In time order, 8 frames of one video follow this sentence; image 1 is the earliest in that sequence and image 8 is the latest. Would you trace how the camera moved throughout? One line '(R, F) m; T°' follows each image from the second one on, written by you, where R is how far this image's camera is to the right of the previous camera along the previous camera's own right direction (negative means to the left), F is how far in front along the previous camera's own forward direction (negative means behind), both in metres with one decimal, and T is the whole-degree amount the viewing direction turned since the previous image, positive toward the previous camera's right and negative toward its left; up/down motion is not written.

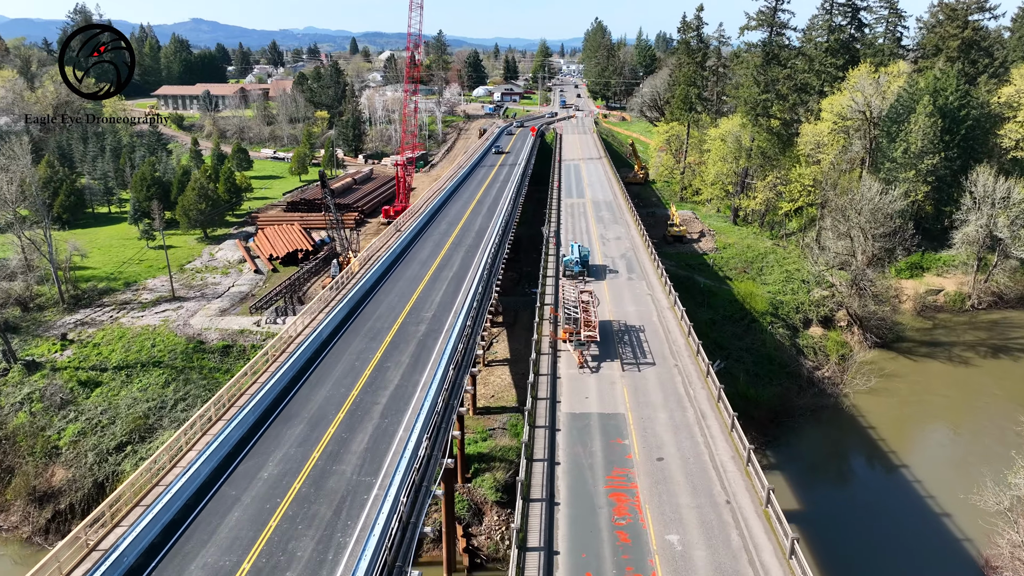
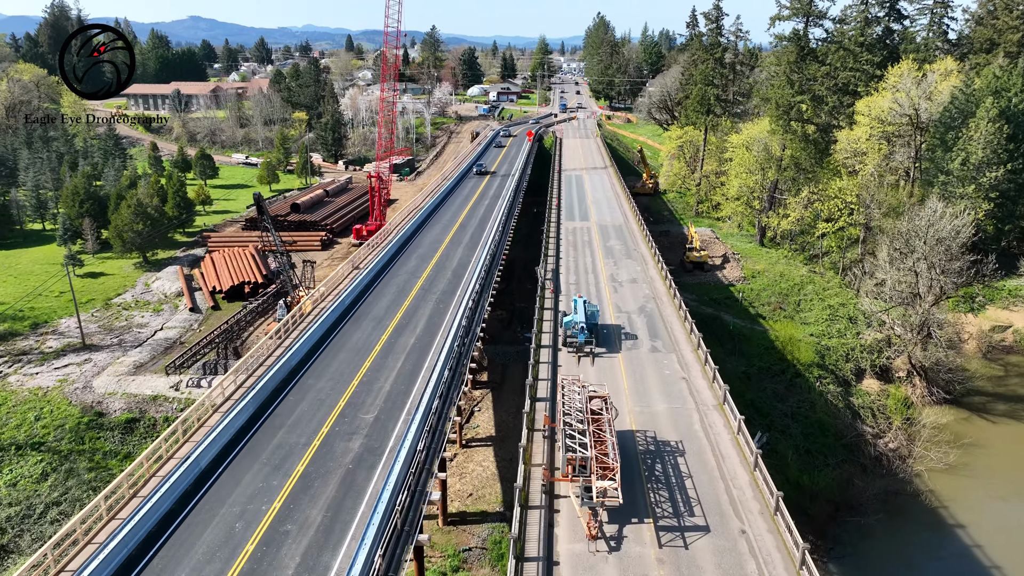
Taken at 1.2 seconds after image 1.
(+0.5, +9.6) m; 0°
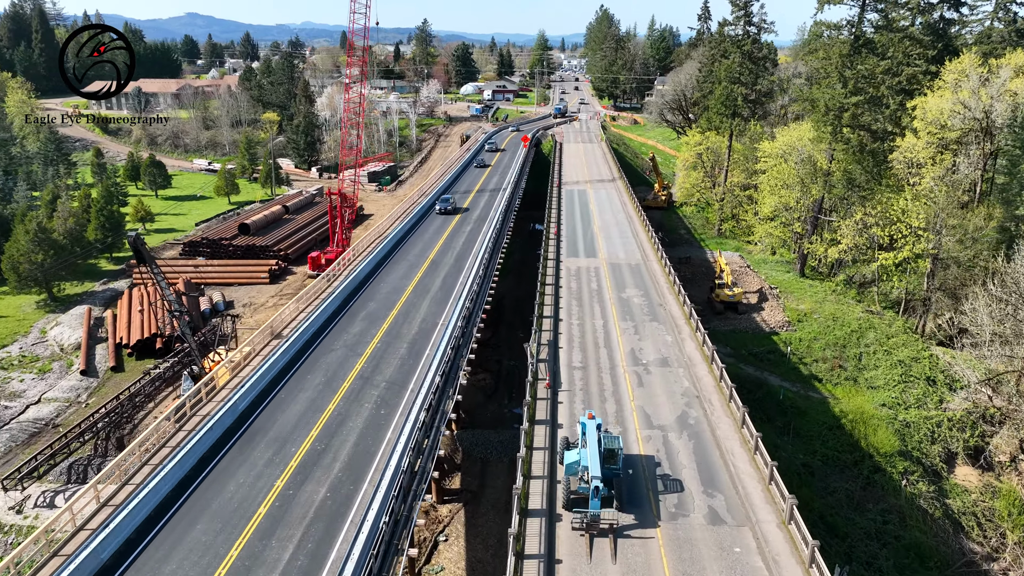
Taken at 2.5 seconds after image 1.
(+0.5, +10.4) m; 0°
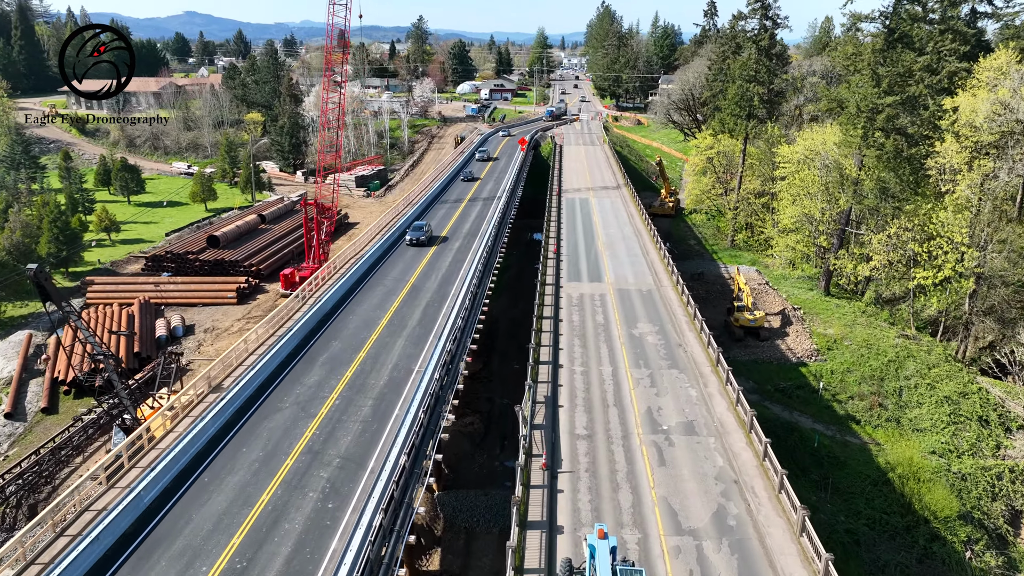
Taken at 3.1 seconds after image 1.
(+0.2, +4.8) m; 0°
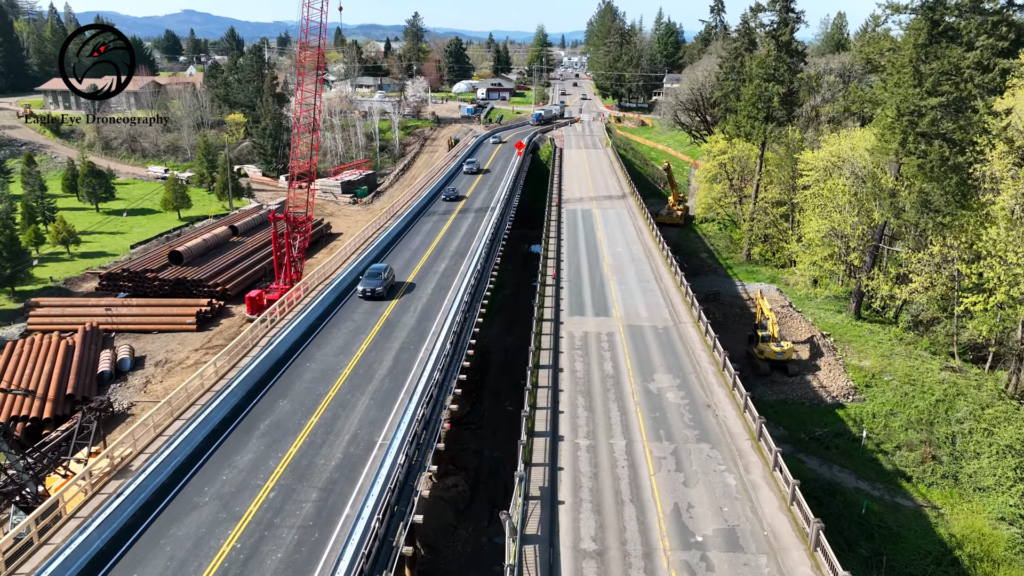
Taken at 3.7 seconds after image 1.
(+0.2, +4.8) m; 0°
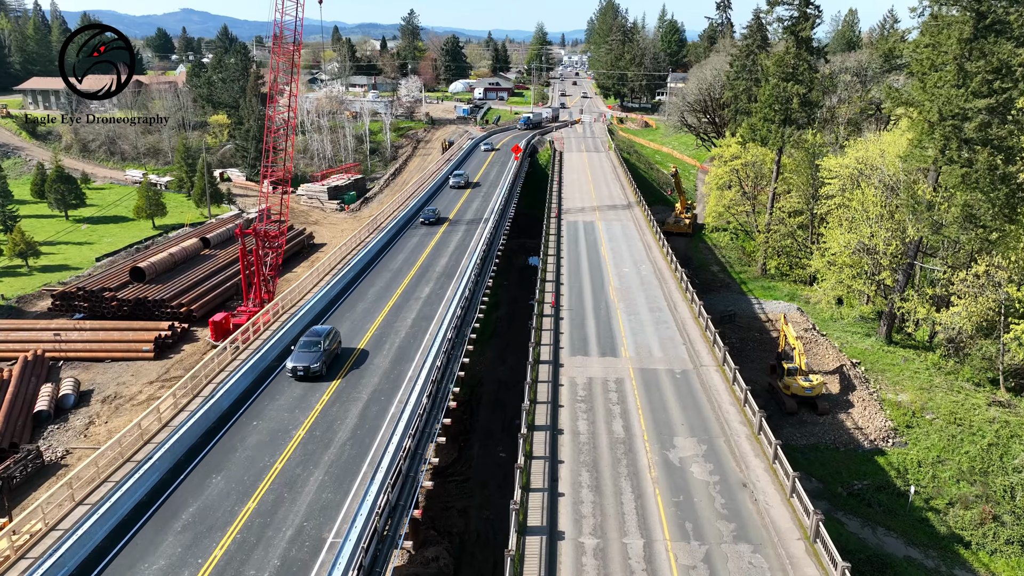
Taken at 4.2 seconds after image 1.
(+0.2, +4.0) m; 0°
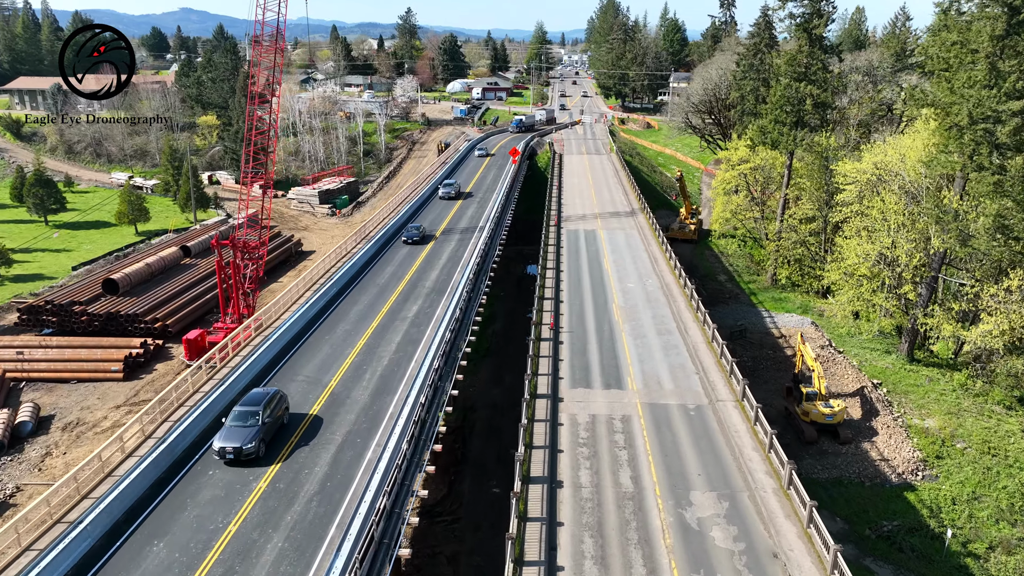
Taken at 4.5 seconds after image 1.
(+0.1, +2.4) m; 0°
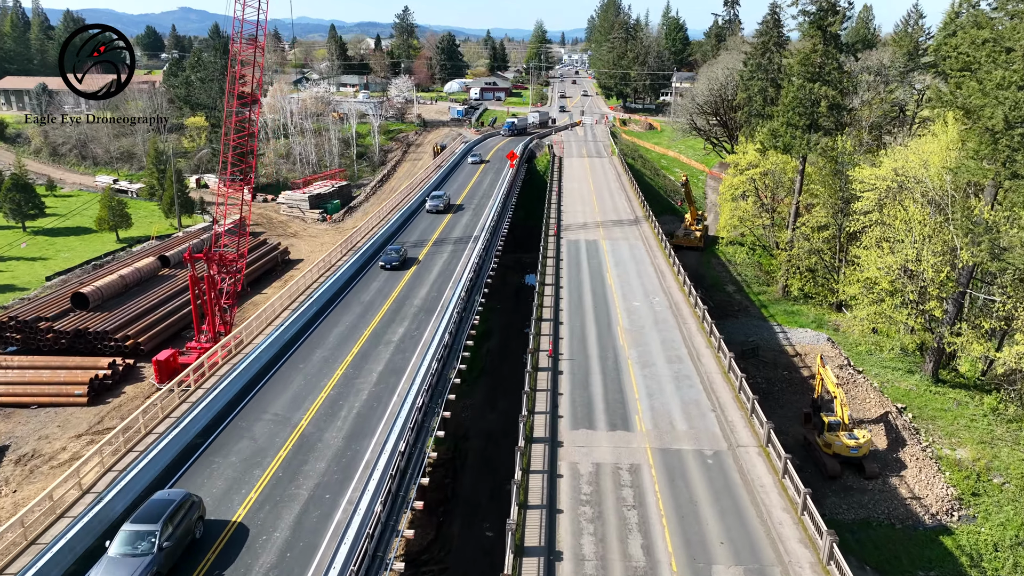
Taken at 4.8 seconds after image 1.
(+0.1, +2.4) m; 0°
